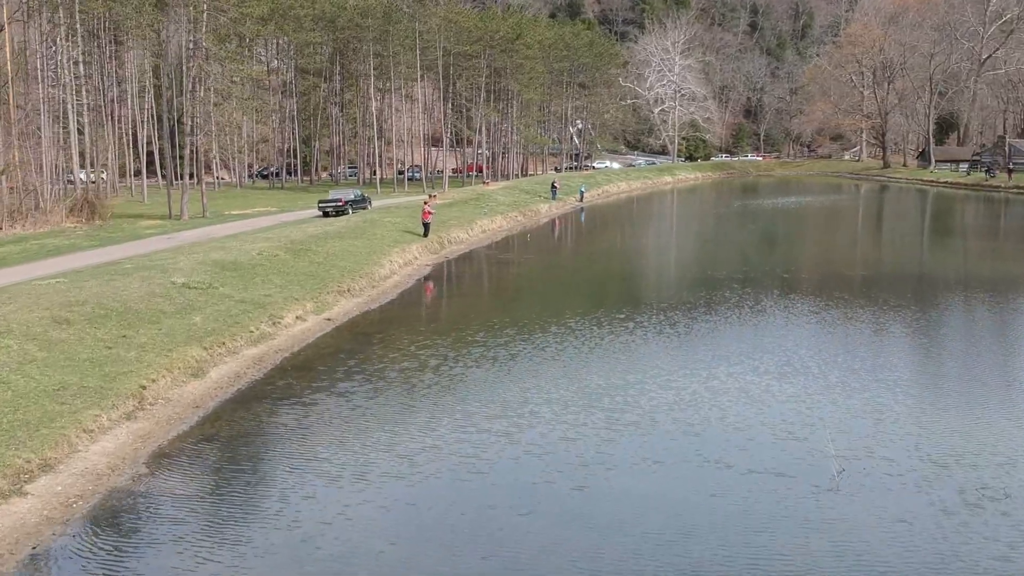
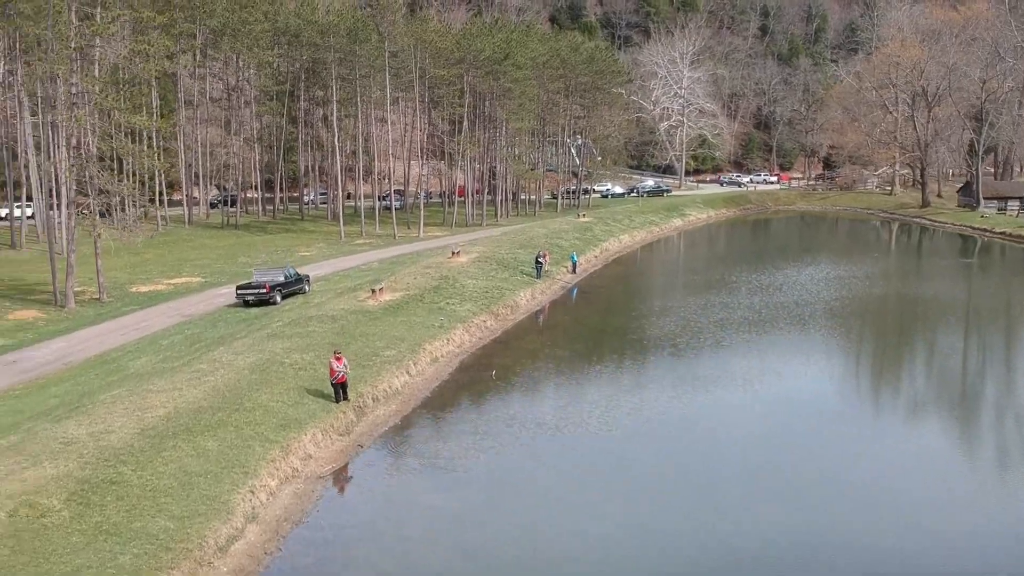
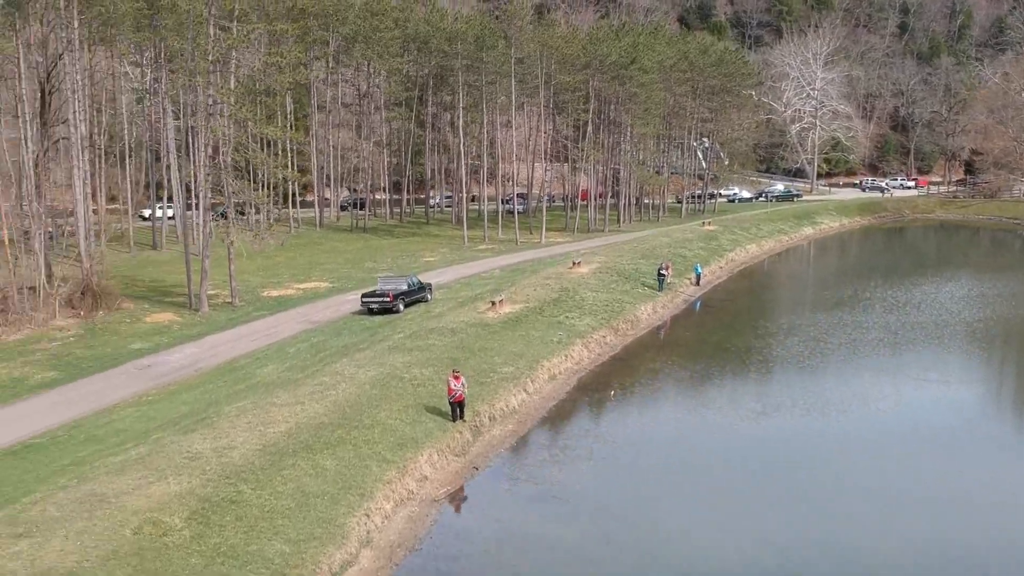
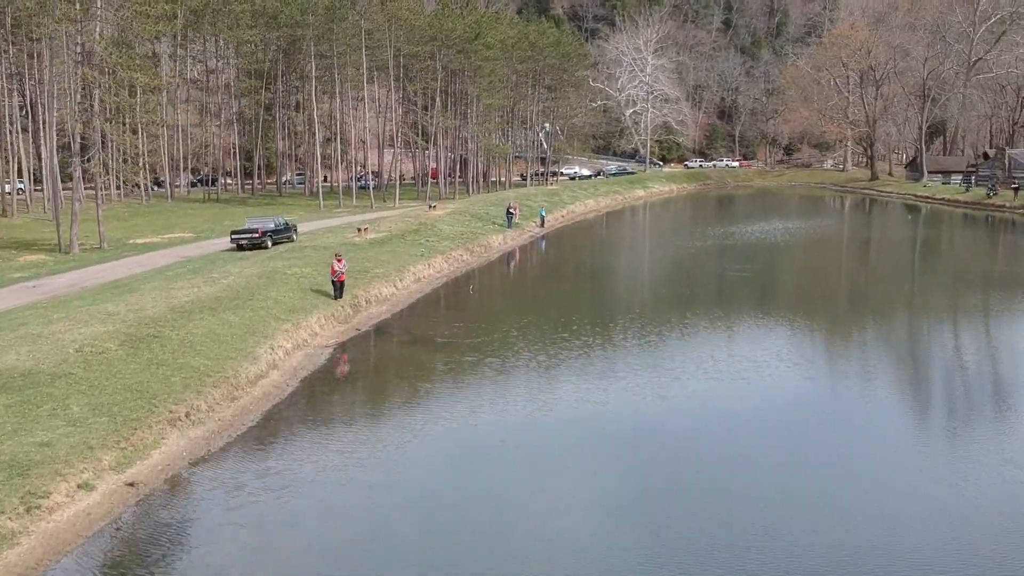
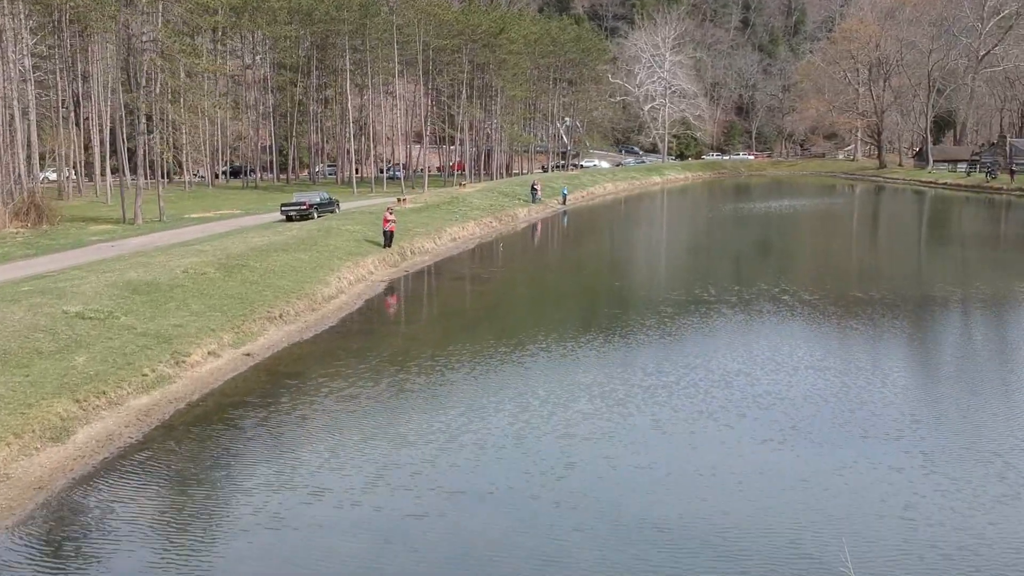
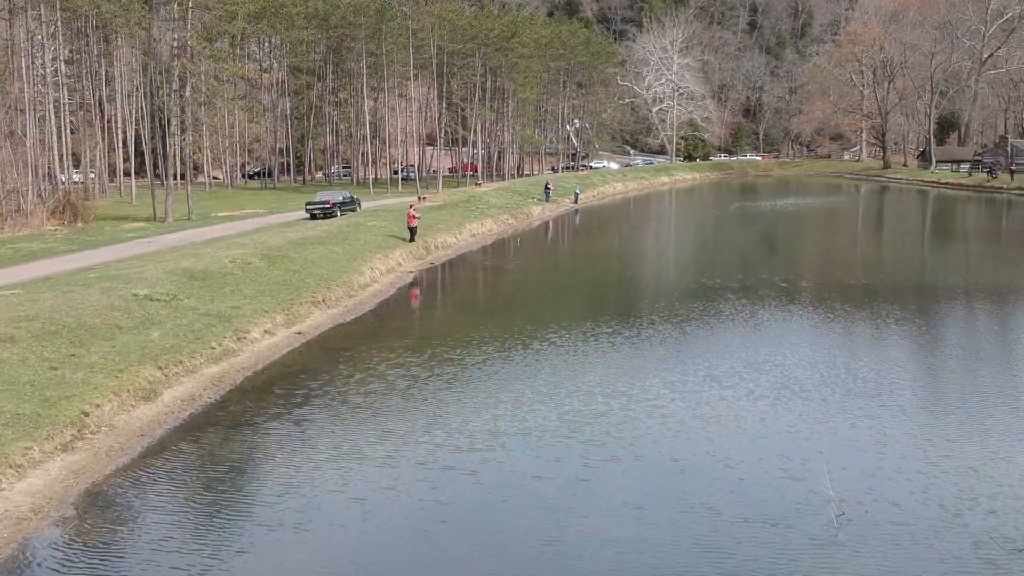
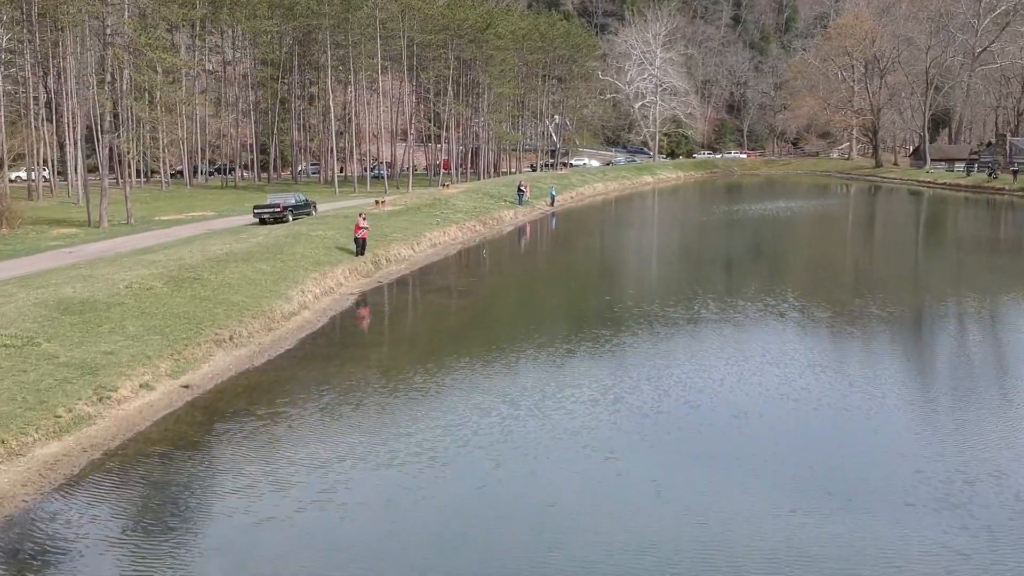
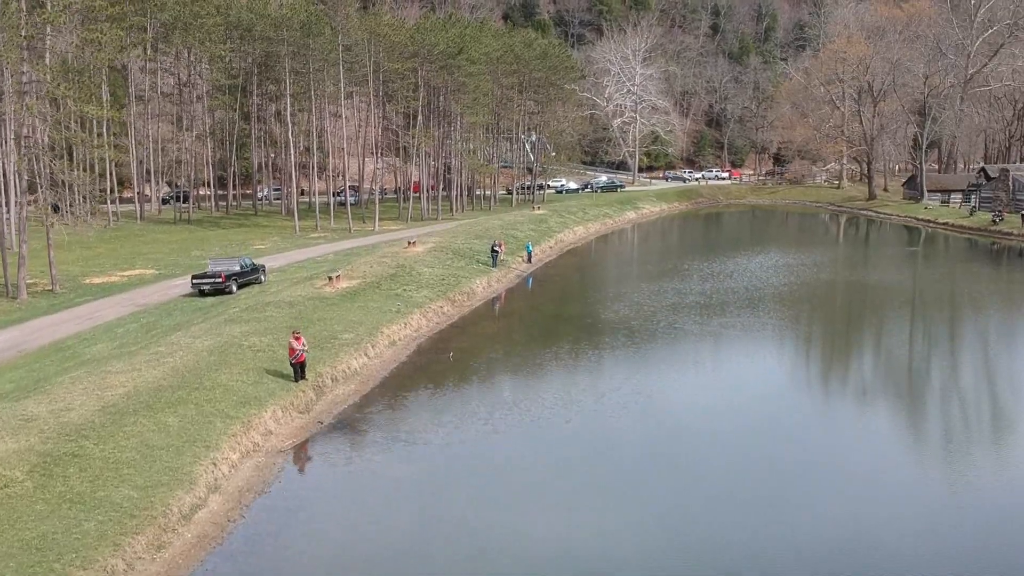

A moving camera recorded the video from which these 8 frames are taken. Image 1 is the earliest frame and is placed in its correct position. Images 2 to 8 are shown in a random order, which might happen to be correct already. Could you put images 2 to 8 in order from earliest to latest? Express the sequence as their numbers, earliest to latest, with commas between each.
6, 5, 7, 4, 8, 2, 3
